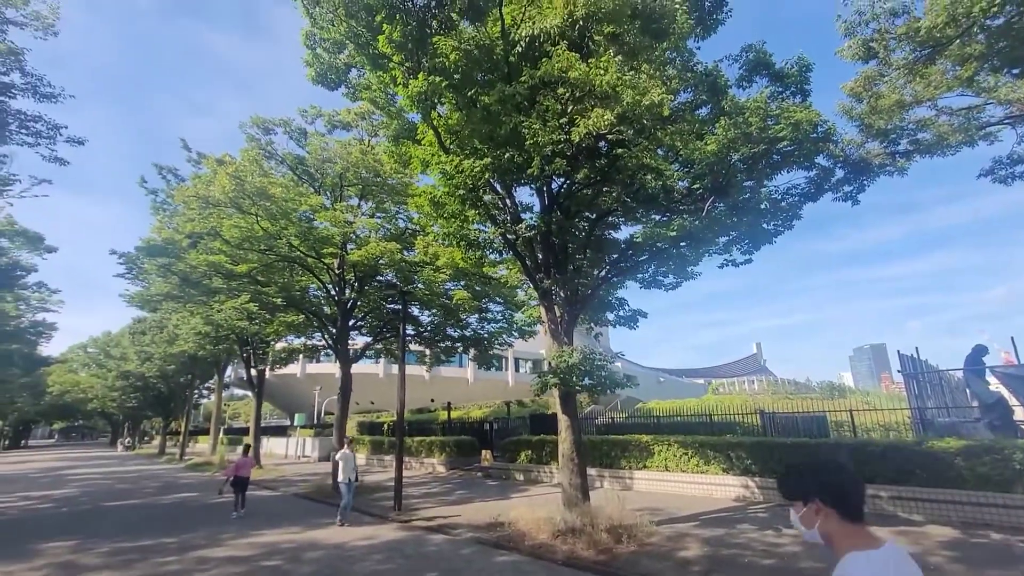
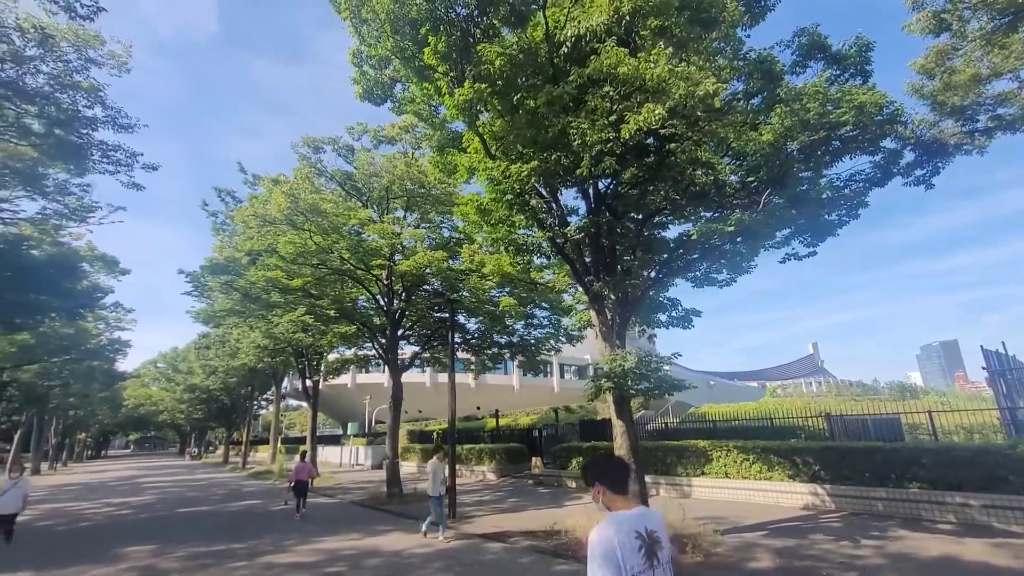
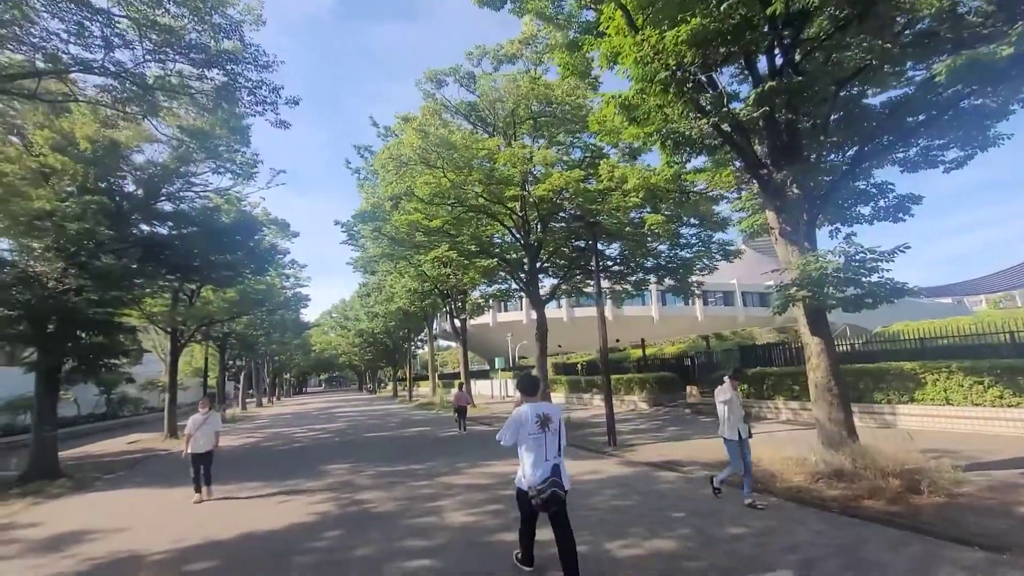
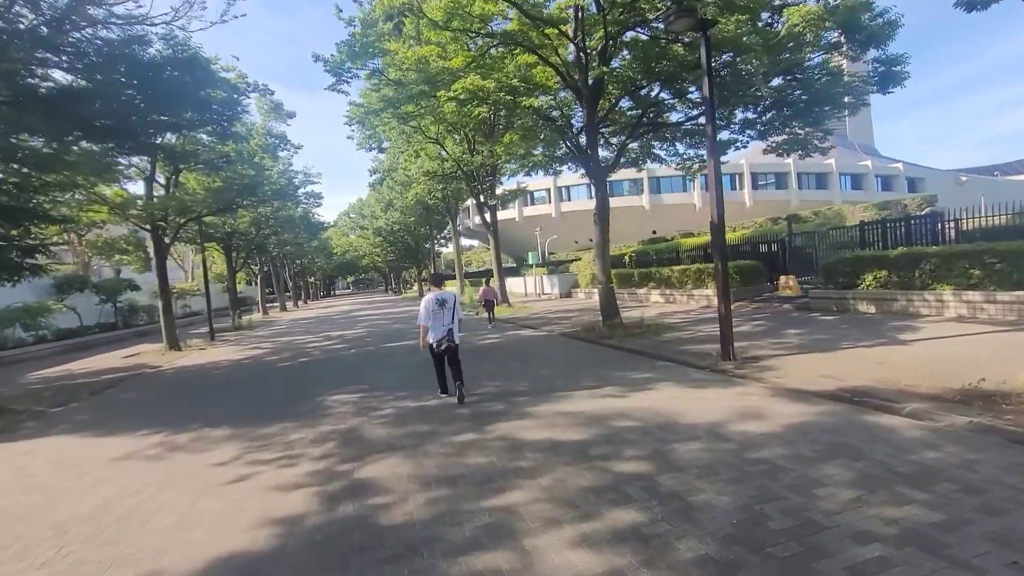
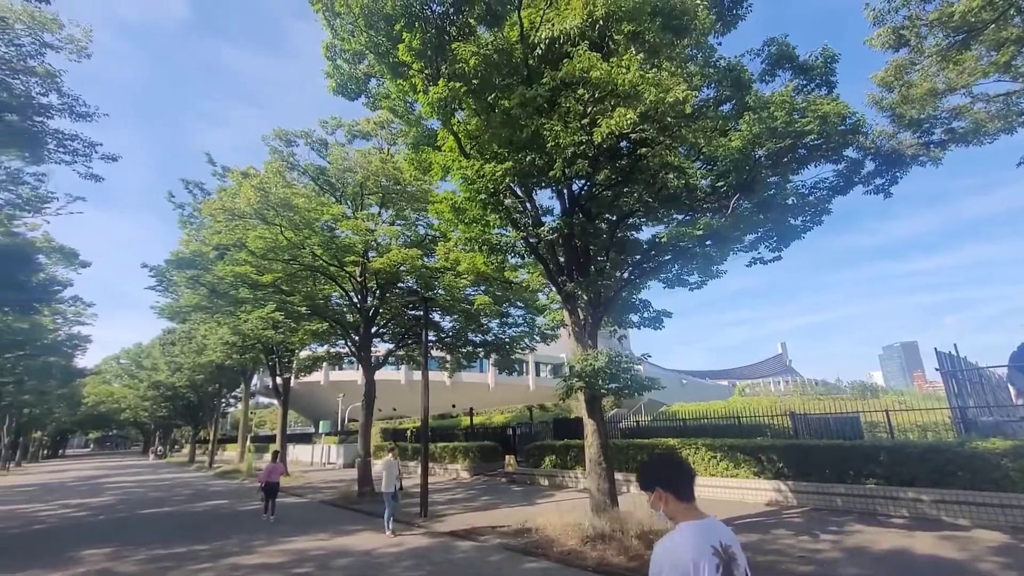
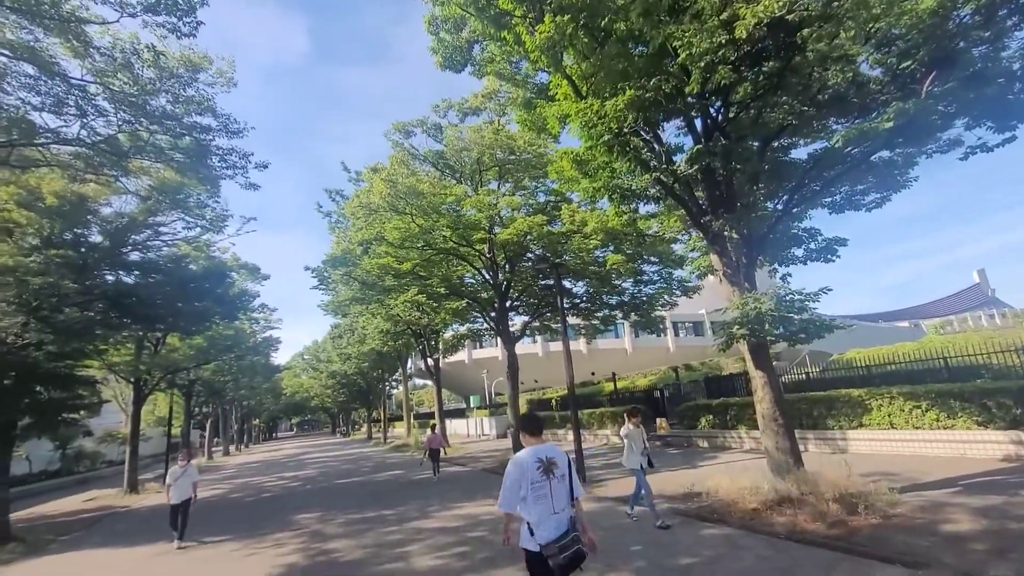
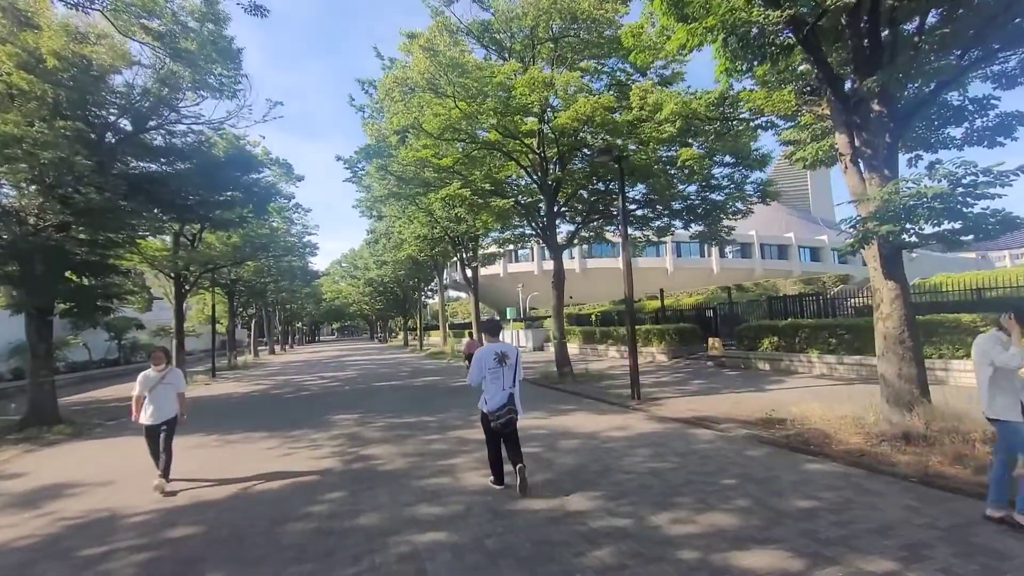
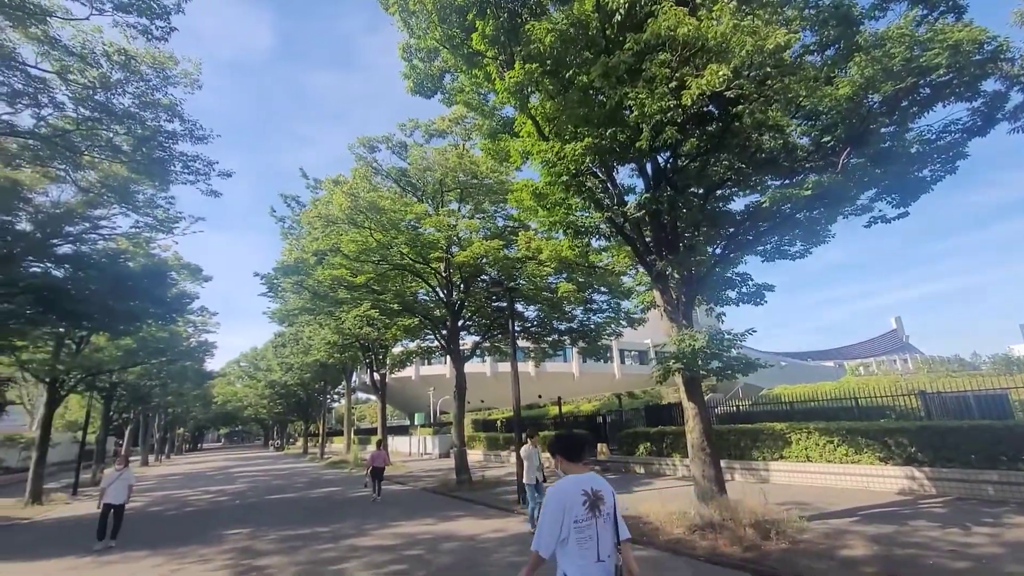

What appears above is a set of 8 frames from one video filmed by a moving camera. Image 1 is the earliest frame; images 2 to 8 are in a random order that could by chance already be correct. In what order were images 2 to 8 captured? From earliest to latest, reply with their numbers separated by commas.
5, 2, 8, 6, 3, 7, 4
